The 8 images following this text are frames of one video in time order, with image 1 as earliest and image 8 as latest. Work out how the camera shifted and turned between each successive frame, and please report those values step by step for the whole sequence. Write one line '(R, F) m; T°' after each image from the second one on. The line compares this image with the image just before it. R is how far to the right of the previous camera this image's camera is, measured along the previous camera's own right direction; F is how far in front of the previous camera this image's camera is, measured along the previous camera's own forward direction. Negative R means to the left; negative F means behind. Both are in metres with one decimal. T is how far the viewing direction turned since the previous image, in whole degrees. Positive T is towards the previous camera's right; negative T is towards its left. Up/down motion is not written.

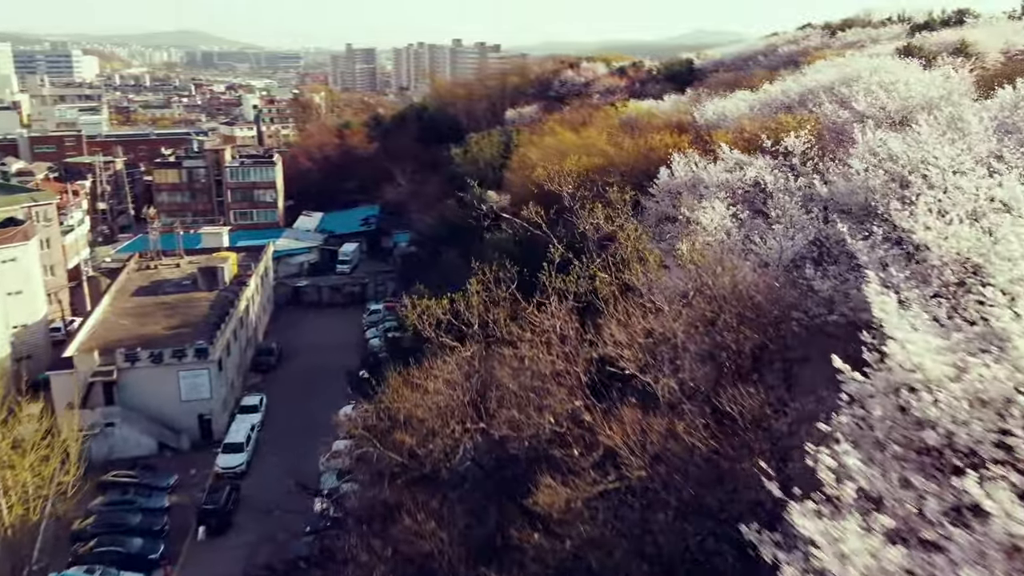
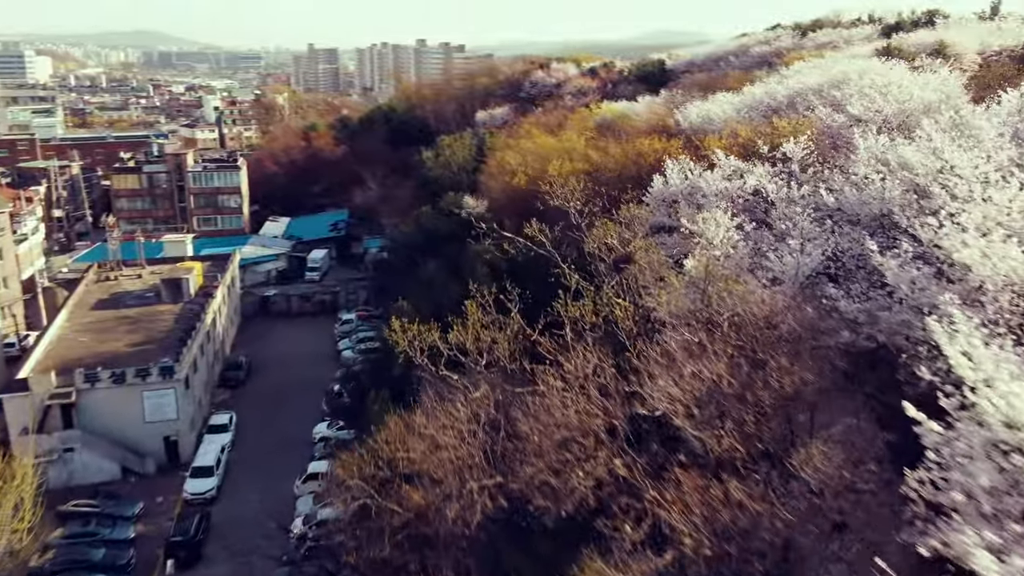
(-0.3, +0.6) m; +2°
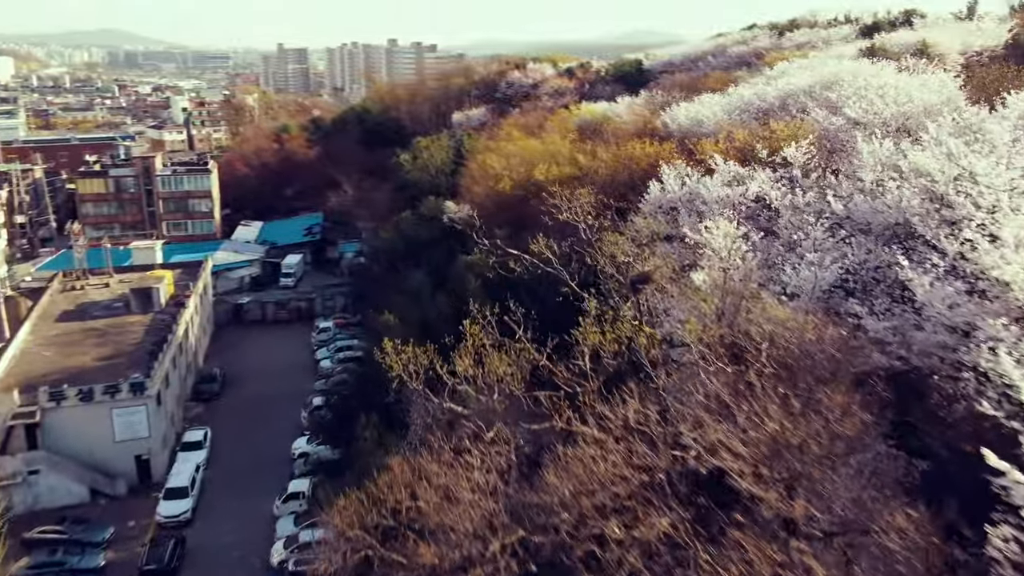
(-0.2, +0.5) m; +2°
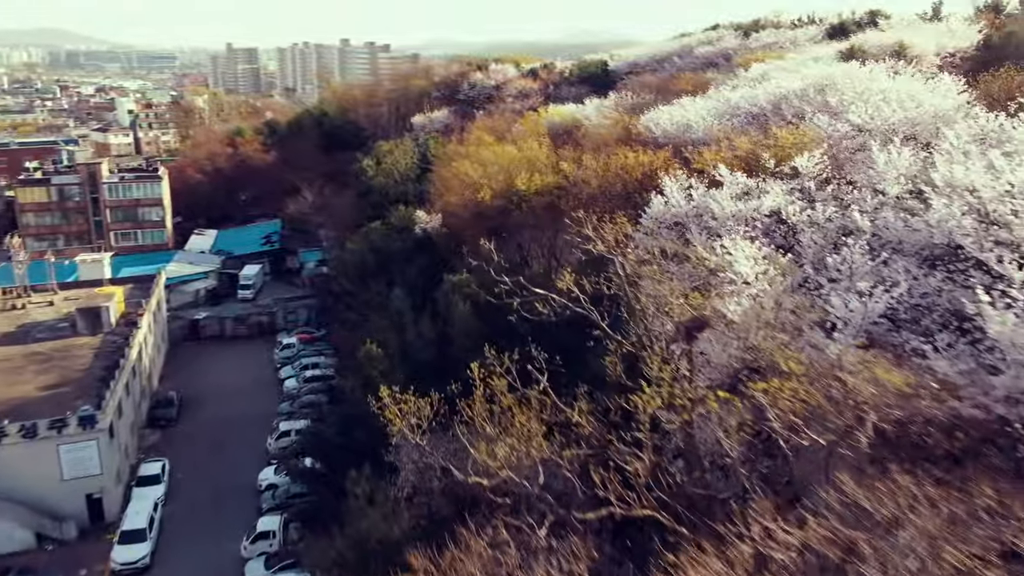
(-0.4, +0.8) m; +3°
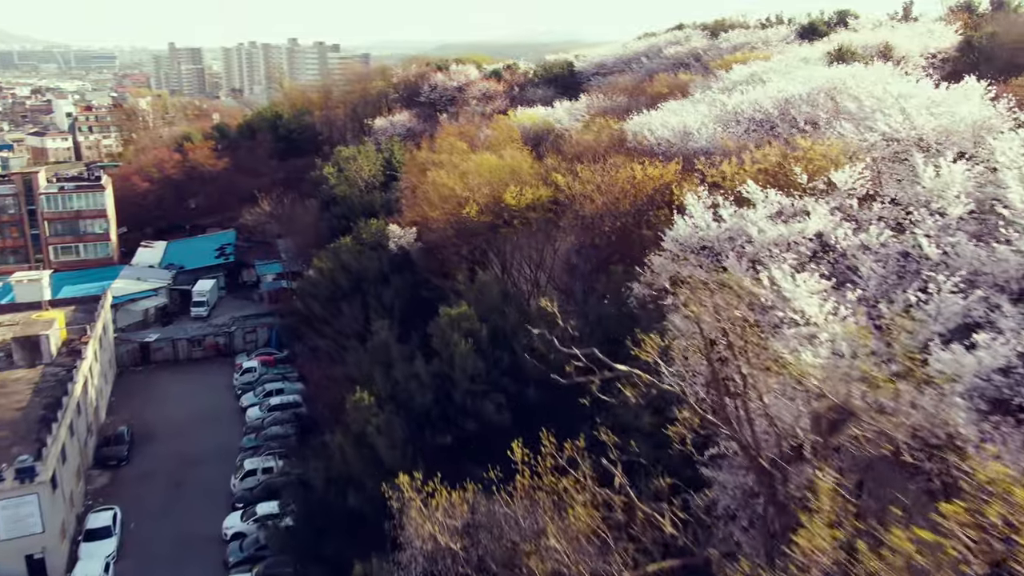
(-0.5, +1.1) m; +3°
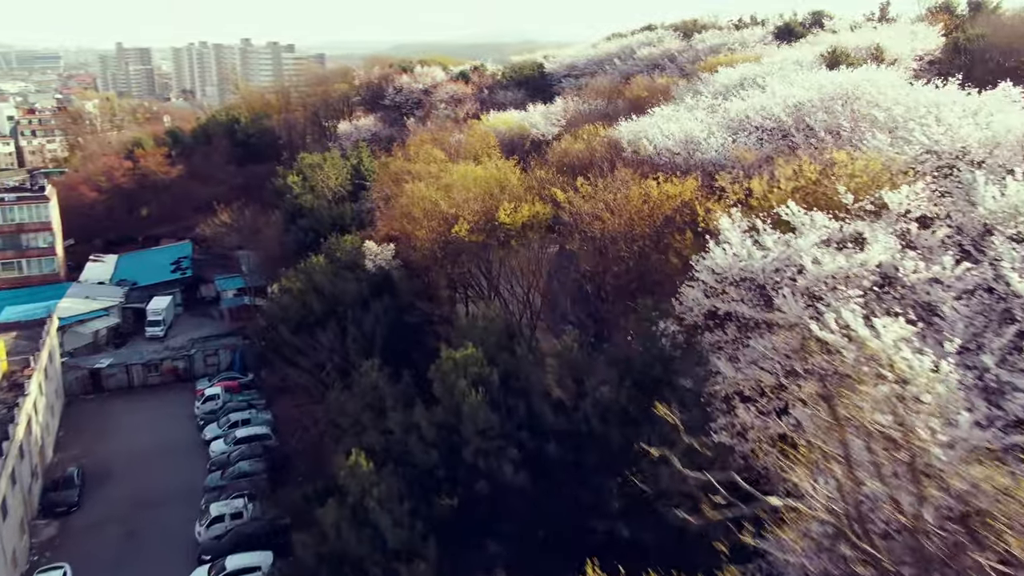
(-0.5, +1.1) m; +3°
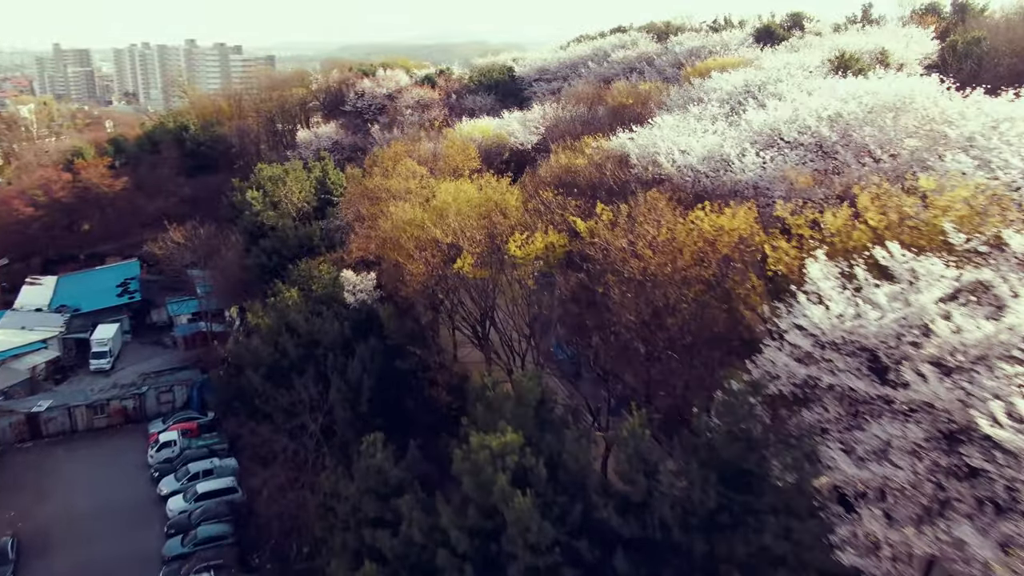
(-0.7, +1.5) m; +3°
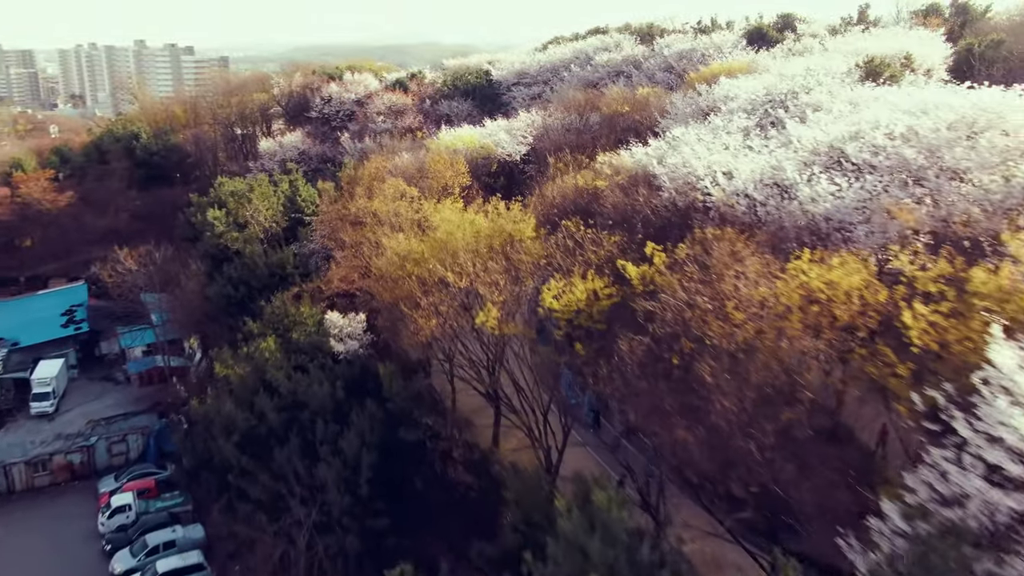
(-0.7, +1.7) m; +3°
